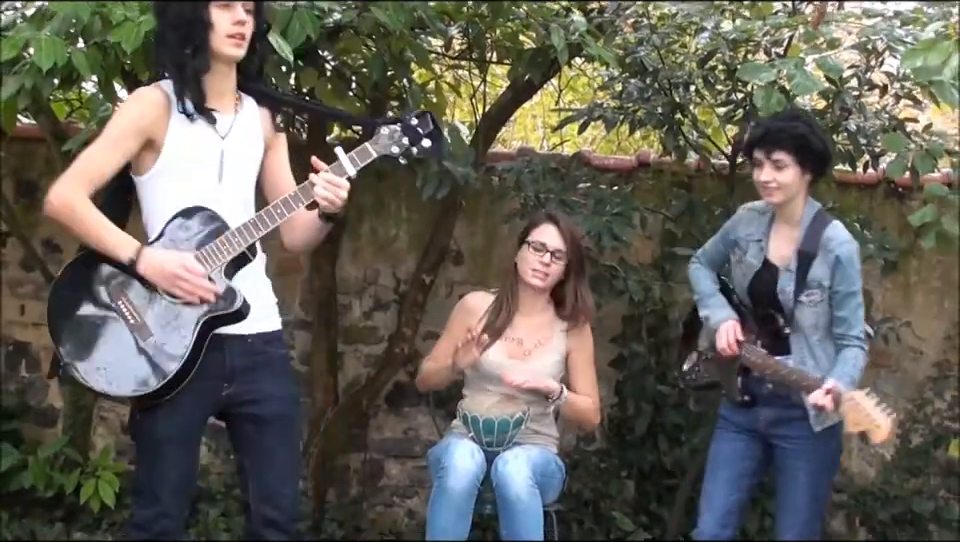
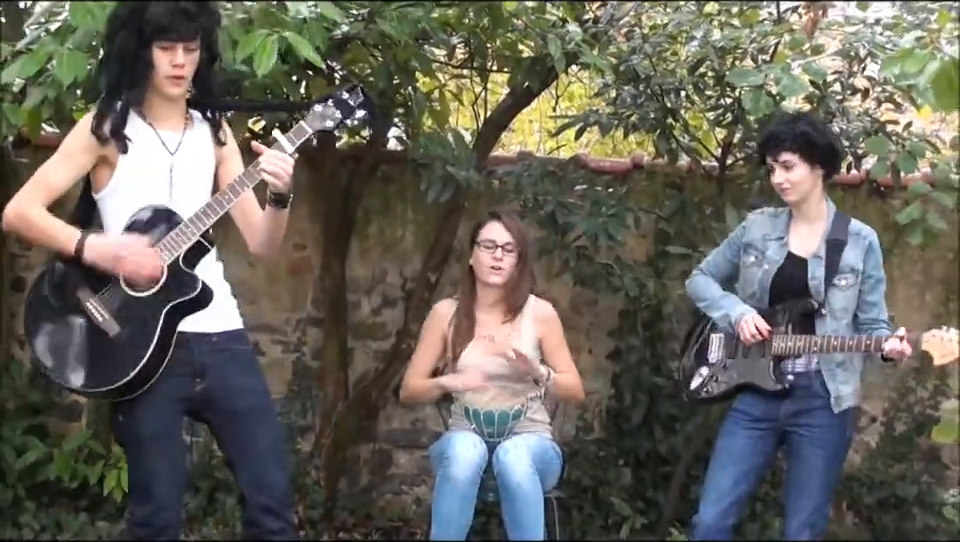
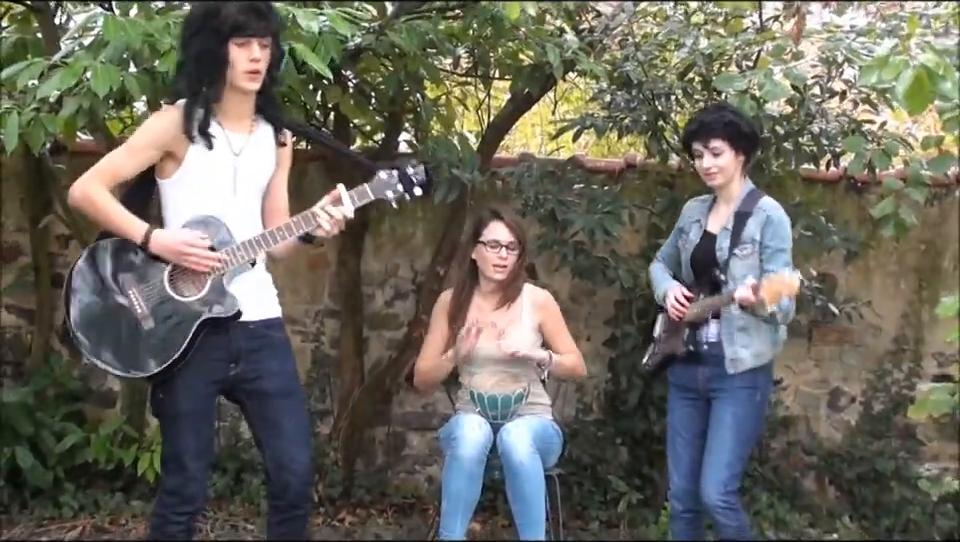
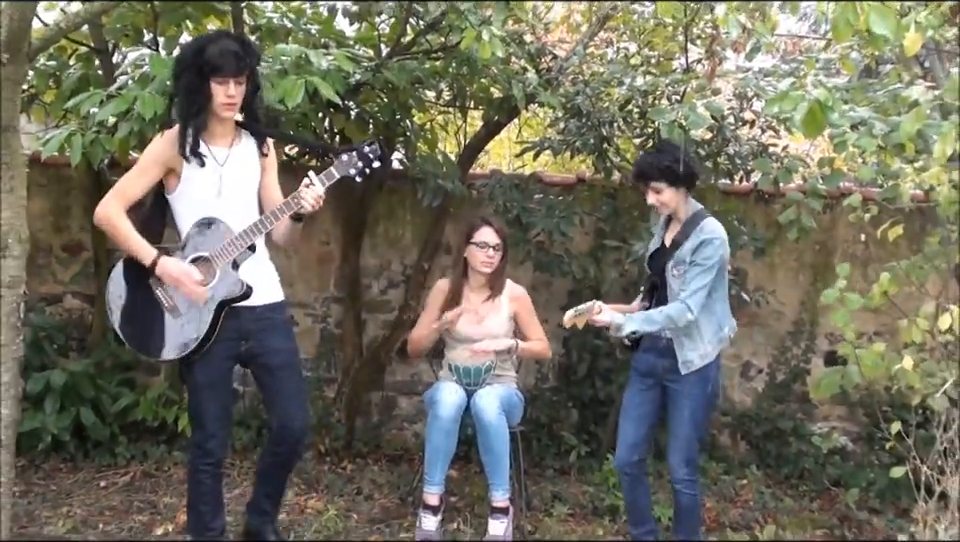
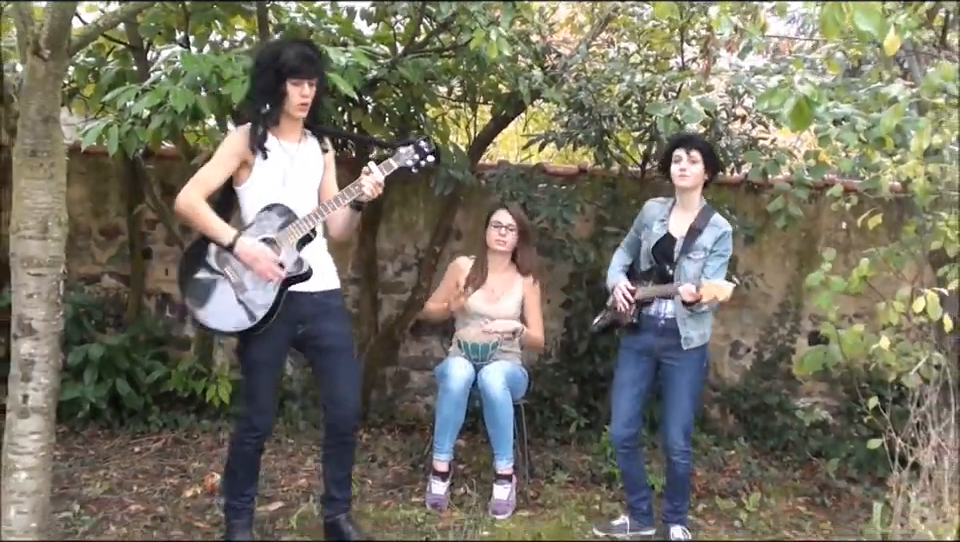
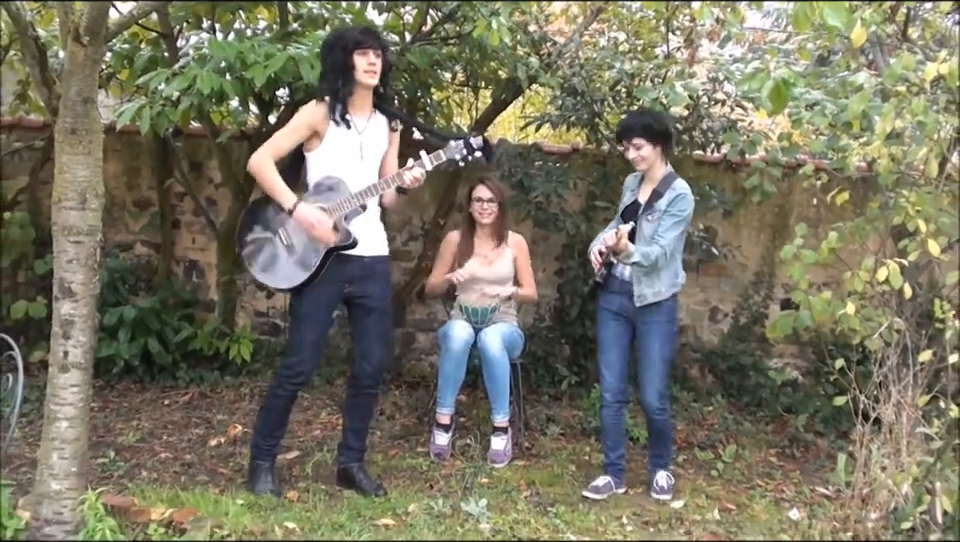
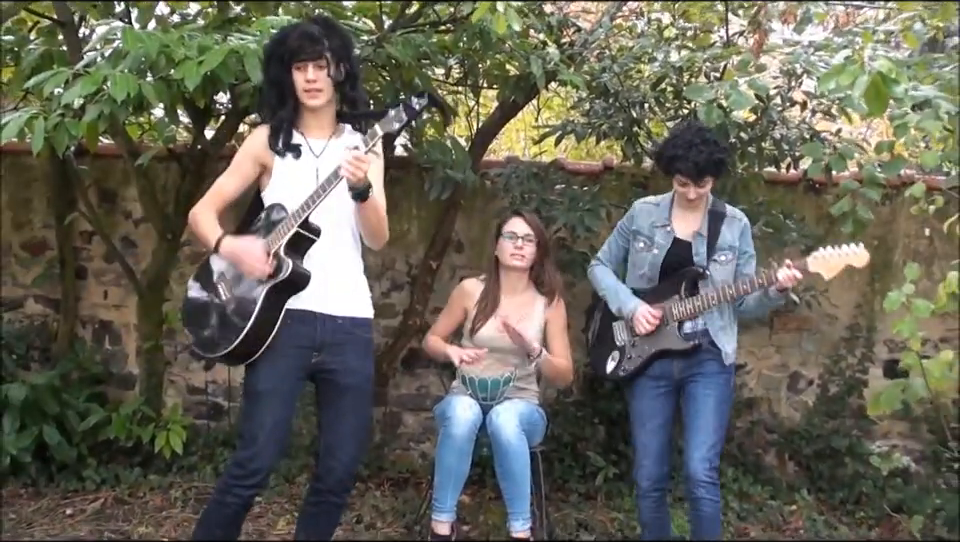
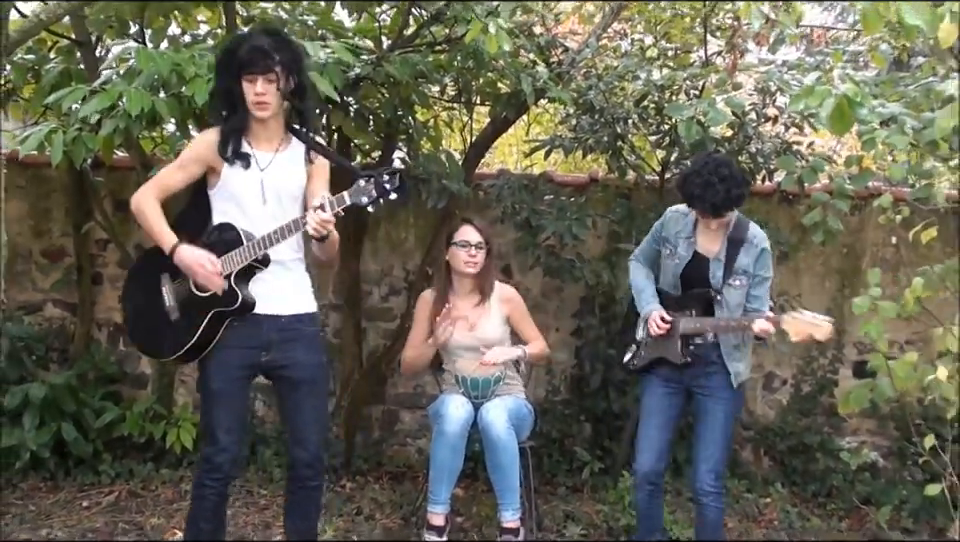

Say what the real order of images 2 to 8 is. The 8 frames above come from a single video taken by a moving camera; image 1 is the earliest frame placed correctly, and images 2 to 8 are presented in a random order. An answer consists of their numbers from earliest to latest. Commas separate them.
2, 3, 7, 8, 4, 5, 6
